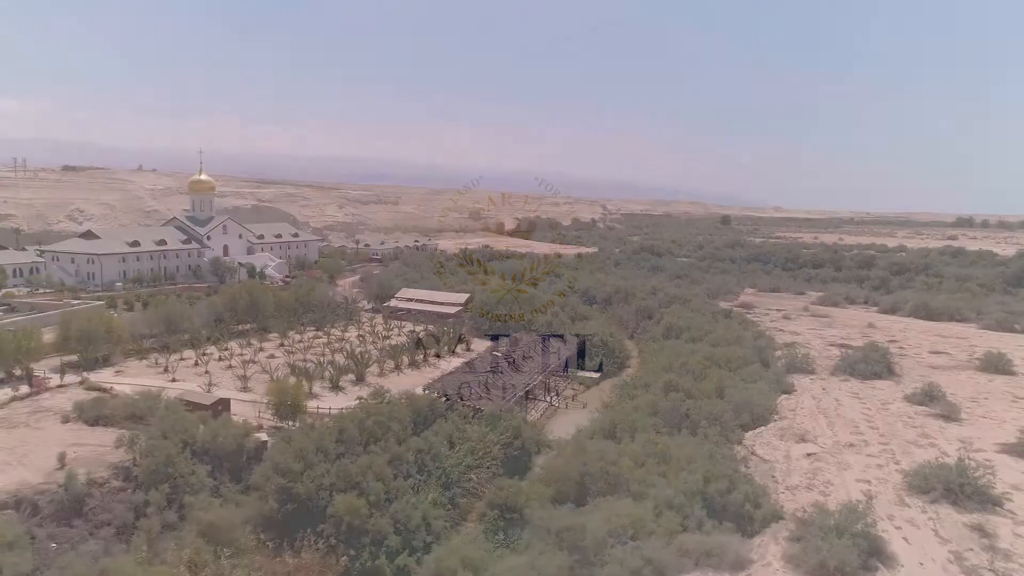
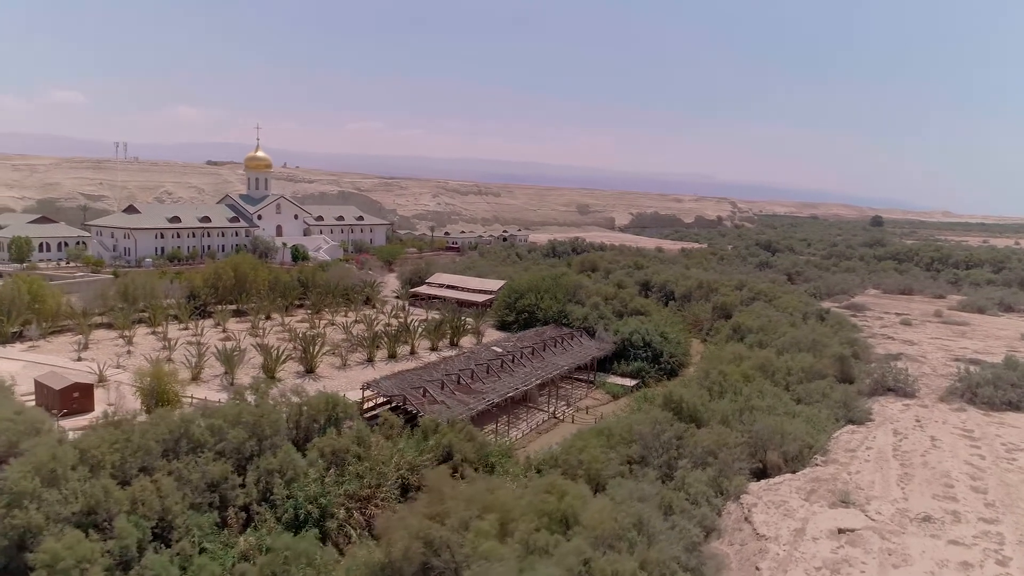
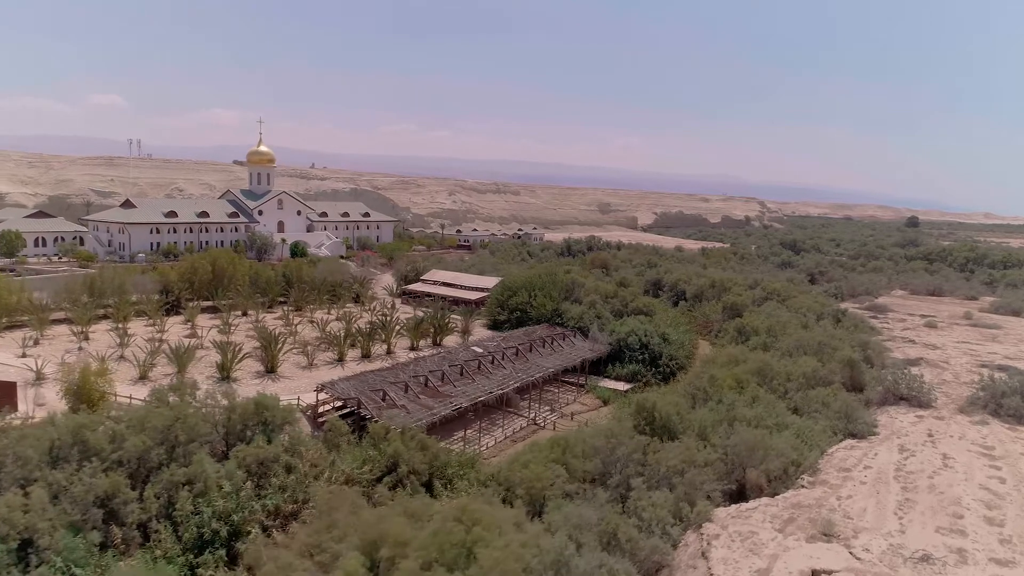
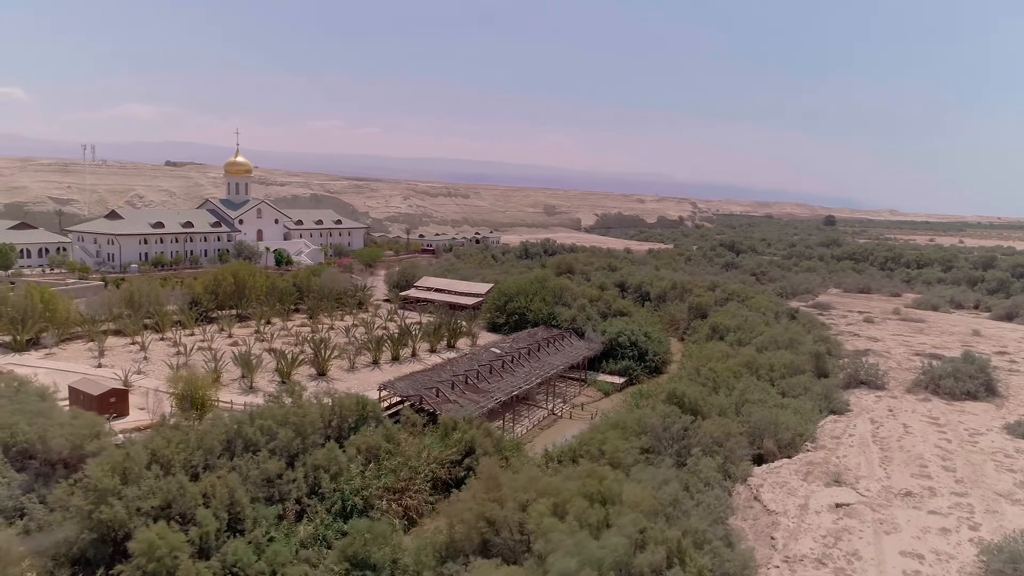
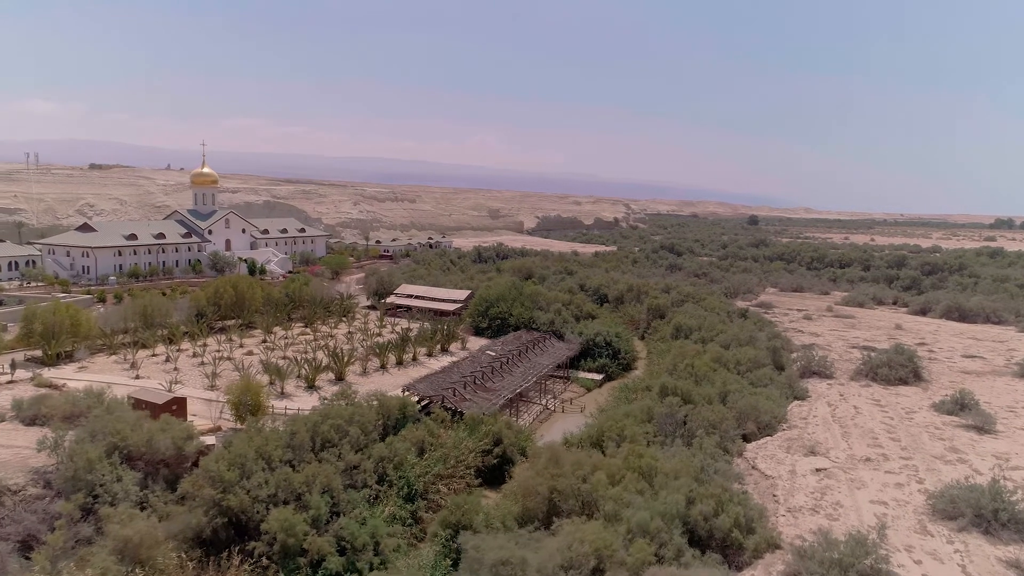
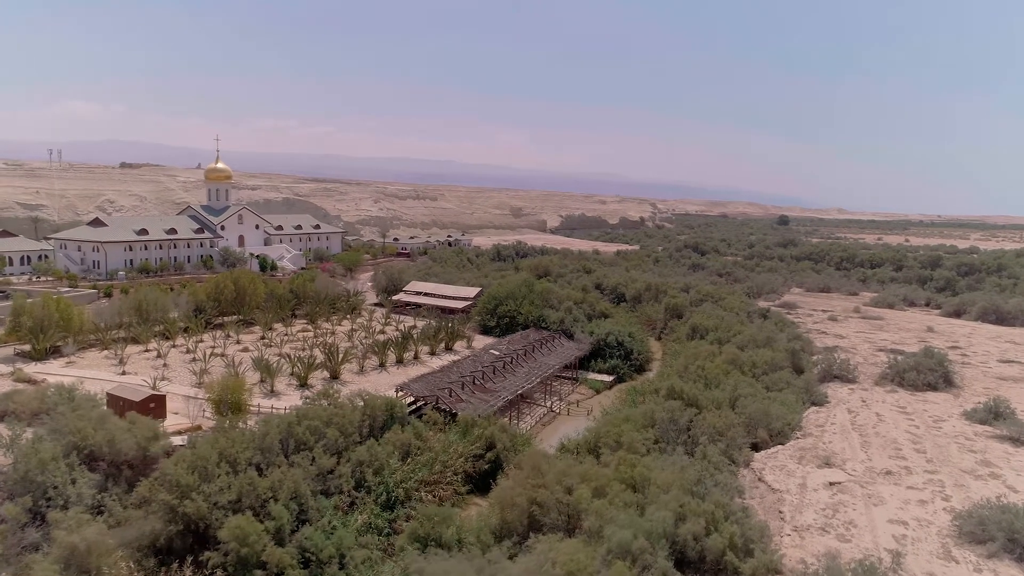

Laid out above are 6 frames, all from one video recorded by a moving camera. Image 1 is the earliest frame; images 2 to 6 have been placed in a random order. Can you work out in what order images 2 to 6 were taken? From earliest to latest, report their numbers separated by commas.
5, 6, 4, 2, 3
